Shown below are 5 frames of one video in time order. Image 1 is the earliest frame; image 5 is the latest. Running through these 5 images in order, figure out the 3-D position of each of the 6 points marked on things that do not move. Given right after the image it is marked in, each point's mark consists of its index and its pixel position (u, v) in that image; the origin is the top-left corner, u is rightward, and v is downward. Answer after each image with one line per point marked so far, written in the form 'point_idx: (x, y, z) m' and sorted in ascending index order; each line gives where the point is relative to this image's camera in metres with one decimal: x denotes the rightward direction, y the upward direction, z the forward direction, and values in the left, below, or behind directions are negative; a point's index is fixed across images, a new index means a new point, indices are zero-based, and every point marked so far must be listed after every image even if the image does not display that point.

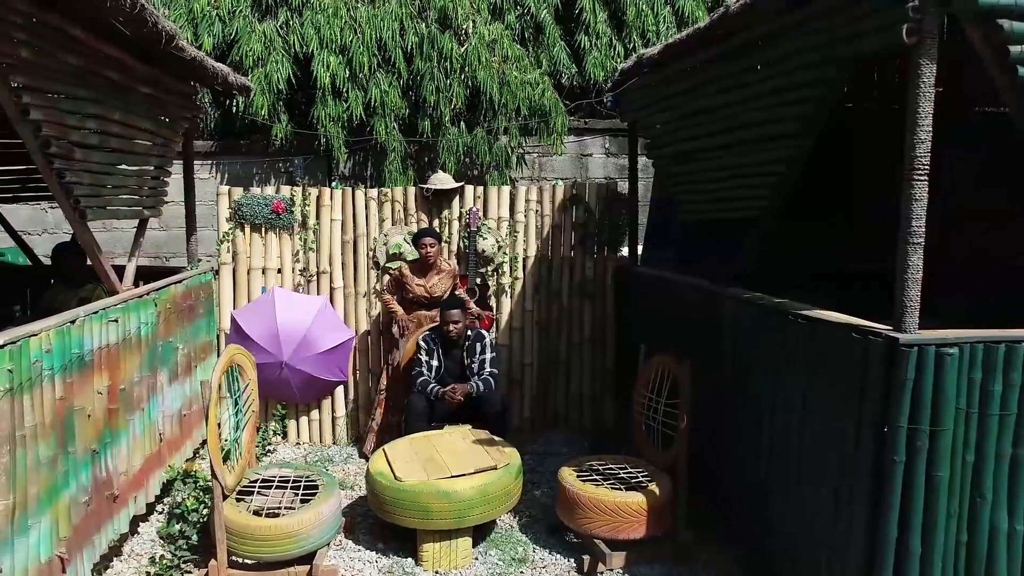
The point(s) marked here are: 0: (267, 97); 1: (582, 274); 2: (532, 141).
0: (-2.8, +2.2, +7.1) m
1: (+0.7, +0.1, +6.0) m
2: (+0.3, +1.9, +7.8) m
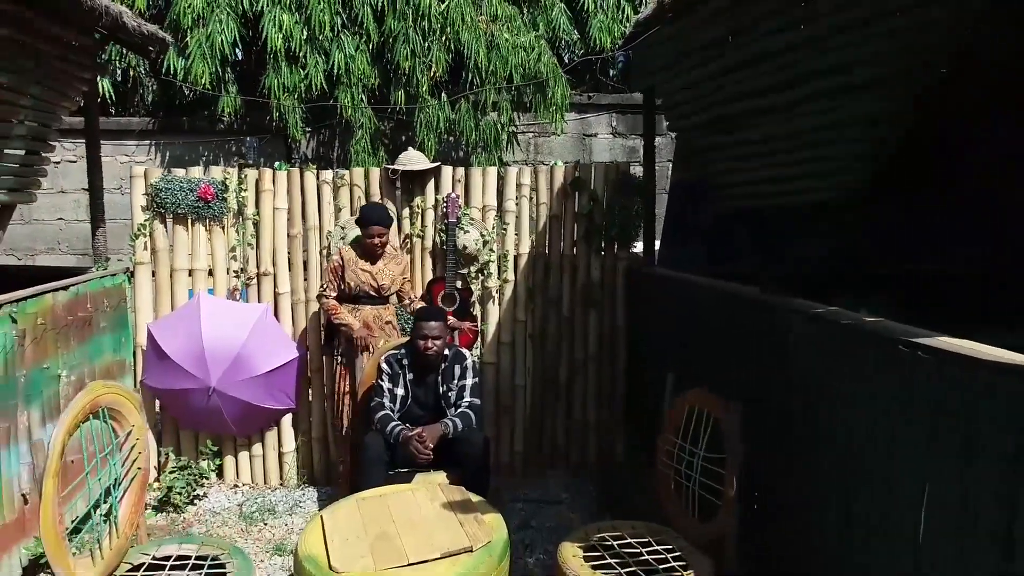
0: (-2.9, +2.2, +5.9) m
1: (+0.6, +0.1, +4.9) m
2: (+0.2, +1.9, +6.7) m
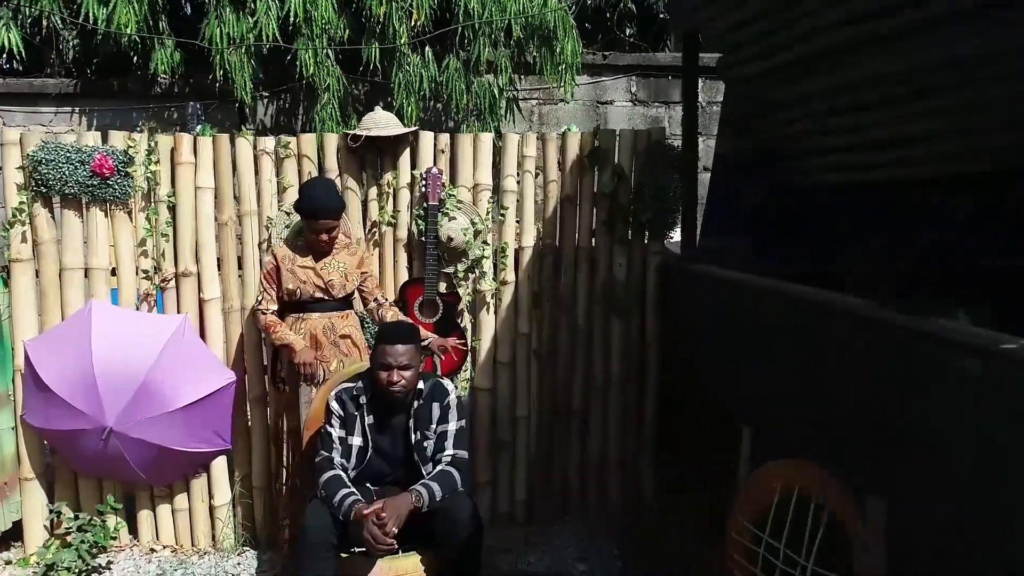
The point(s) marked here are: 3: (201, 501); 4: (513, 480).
0: (-2.9, +2.2, +4.8) m
1: (+0.6, +0.1, +3.8) m
2: (+0.2, +1.9, +5.5) m
3: (-1.9, -1.3, +3.7) m
4: (0.0, -1.2, +3.9) m
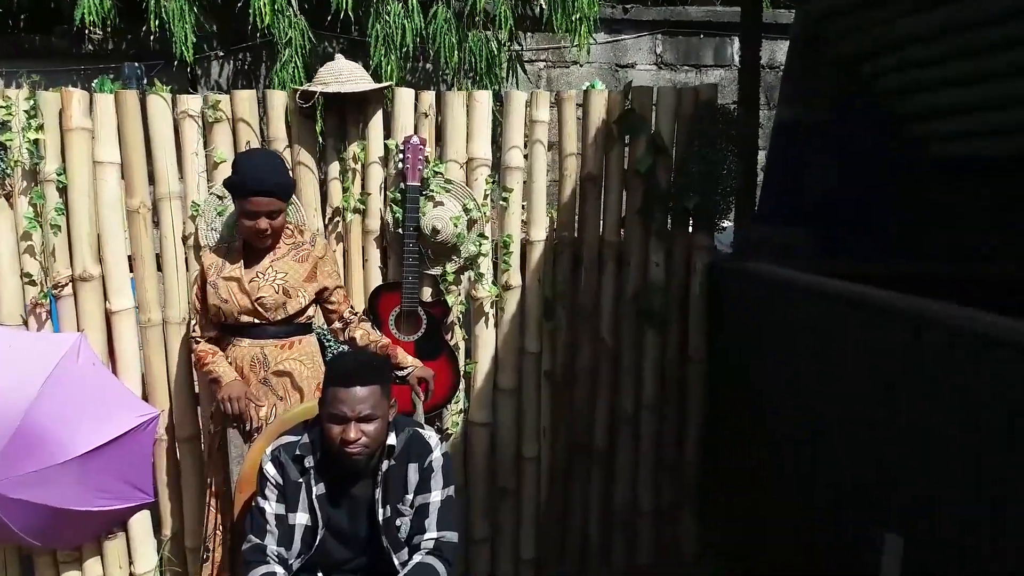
0: (-2.9, +2.2, +3.9) m
1: (+0.6, 0.0, +2.9) m
2: (+0.2, +1.9, +4.6) m
3: (-1.8, -1.3, +2.9) m
4: (0.0, -1.2, +3.0) m
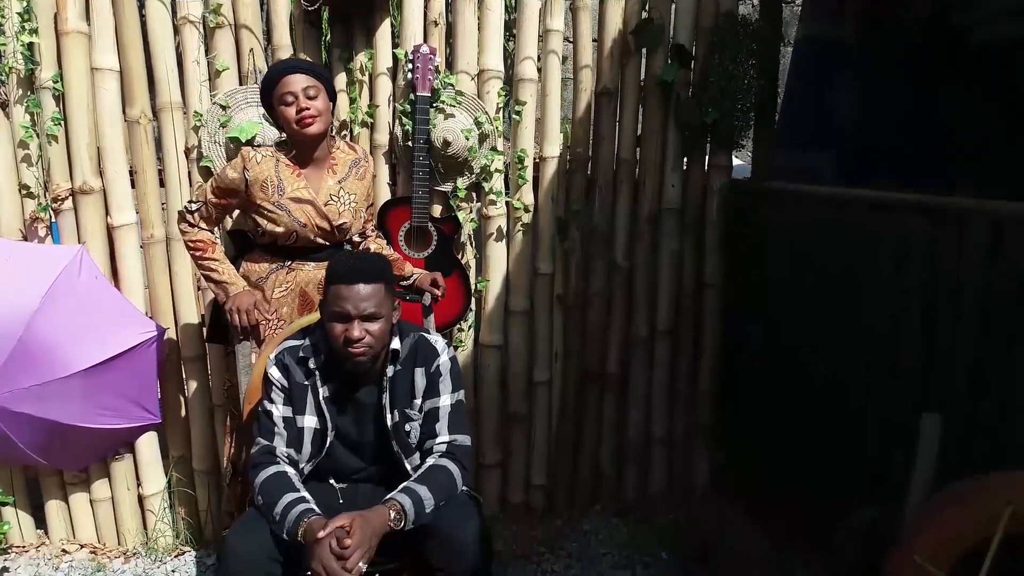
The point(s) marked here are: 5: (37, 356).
0: (-2.9, +2.6, +3.7) m
1: (+0.7, +0.4, +2.9) m
2: (+0.3, +2.3, +4.5) m
3: (-1.8, -0.9, +2.8) m
4: (+0.1, -0.9, +3.0) m
5: (-1.8, -0.3, +2.3) m
